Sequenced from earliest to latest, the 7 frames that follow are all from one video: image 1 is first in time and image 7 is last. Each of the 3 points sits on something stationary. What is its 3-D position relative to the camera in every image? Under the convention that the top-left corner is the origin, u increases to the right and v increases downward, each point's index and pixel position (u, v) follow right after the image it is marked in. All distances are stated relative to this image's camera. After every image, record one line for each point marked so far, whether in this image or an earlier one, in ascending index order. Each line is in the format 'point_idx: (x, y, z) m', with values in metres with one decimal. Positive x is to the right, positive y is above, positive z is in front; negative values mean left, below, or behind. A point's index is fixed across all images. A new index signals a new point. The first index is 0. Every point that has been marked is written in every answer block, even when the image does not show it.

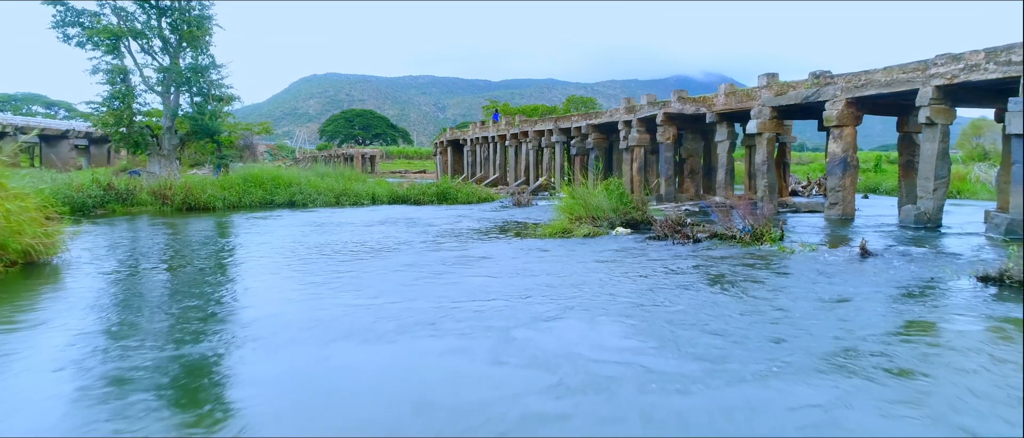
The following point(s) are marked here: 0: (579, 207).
0: (+1.2, +0.2, +13.1) m
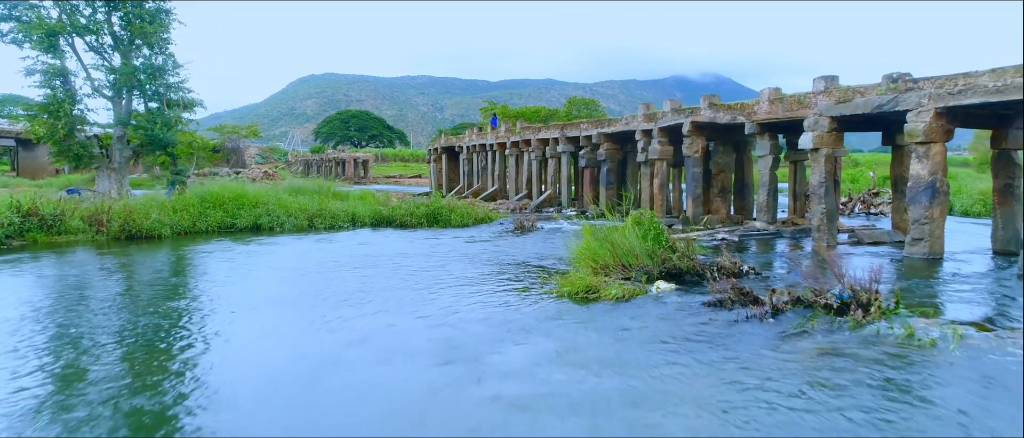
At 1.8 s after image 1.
0: (+1.3, -0.4, +10.1) m
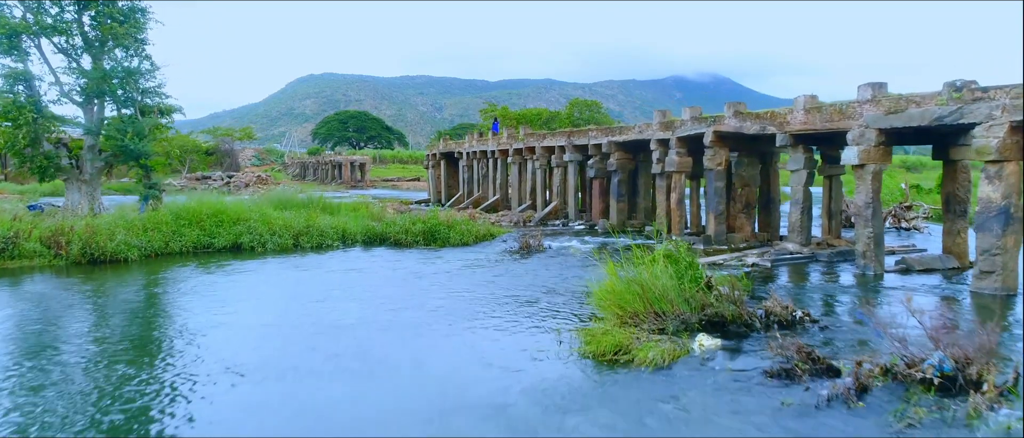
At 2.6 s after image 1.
0: (+1.4, -0.9, +8.4) m
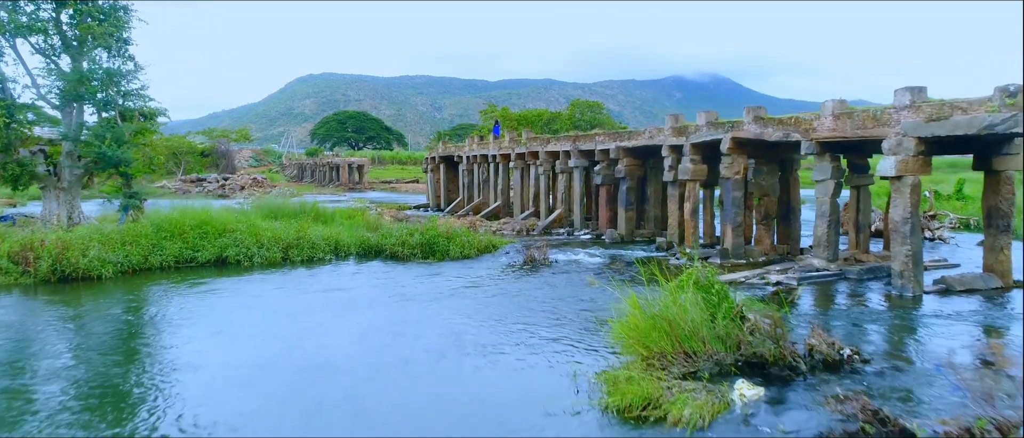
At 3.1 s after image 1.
0: (+1.5, -1.1, +7.4) m
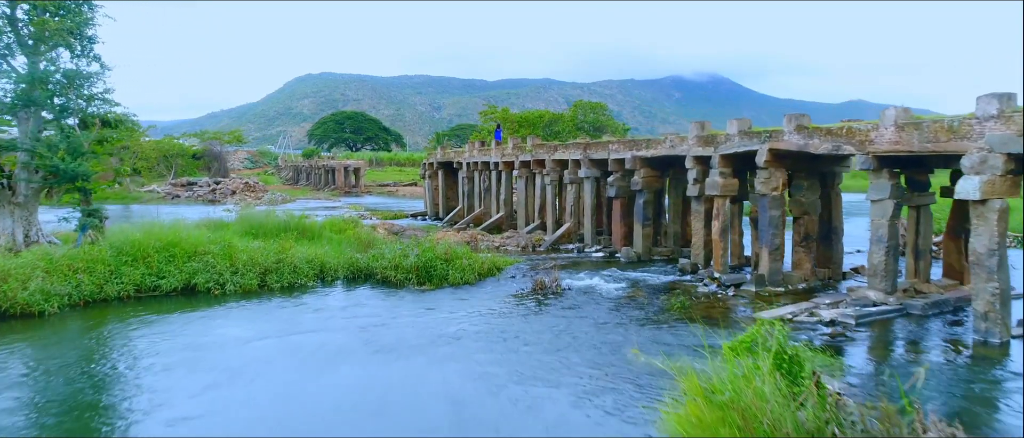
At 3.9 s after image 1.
0: (+1.6, -1.6, +5.5) m
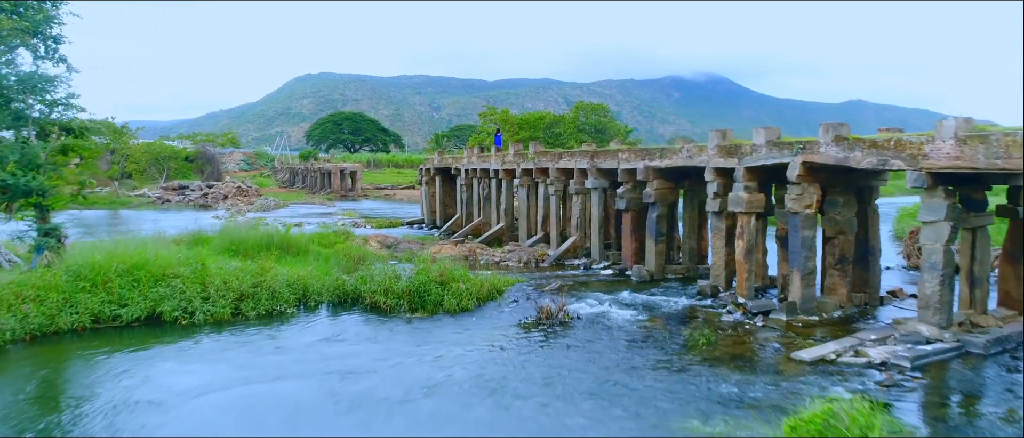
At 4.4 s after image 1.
0: (+1.7, -1.9, +4.1) m
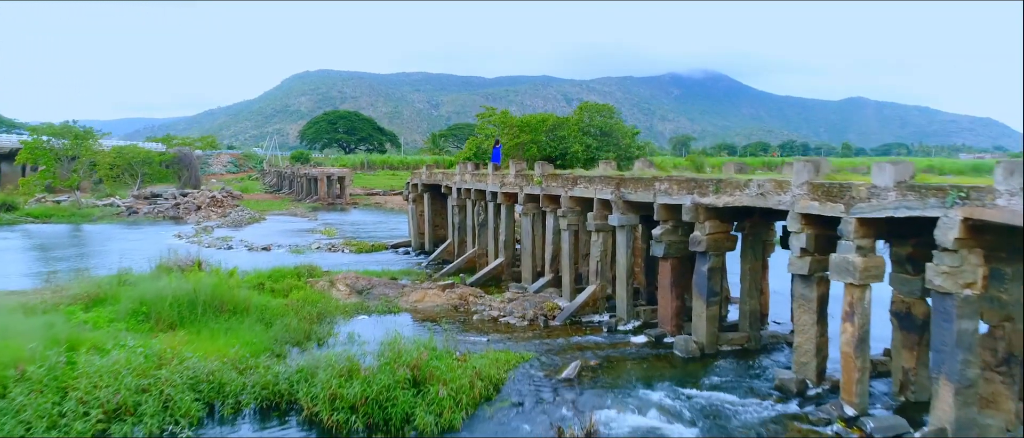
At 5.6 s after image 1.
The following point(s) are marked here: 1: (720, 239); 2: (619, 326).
0: (+1.7, -2.9, -0.2) m
1: (+3.5, -0.4, +12.2) m
2: (+2.1, -2.1, +14.1) m
